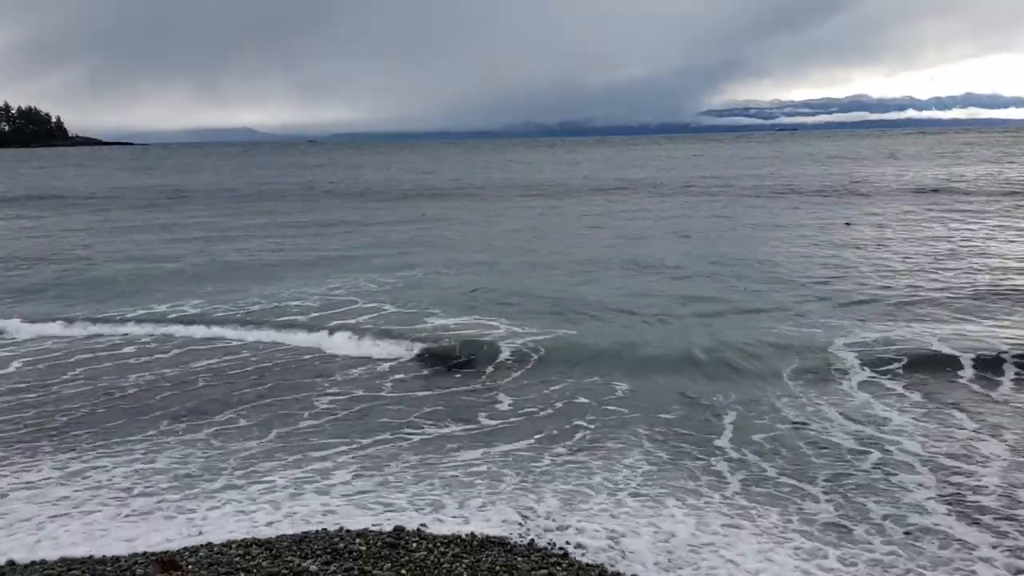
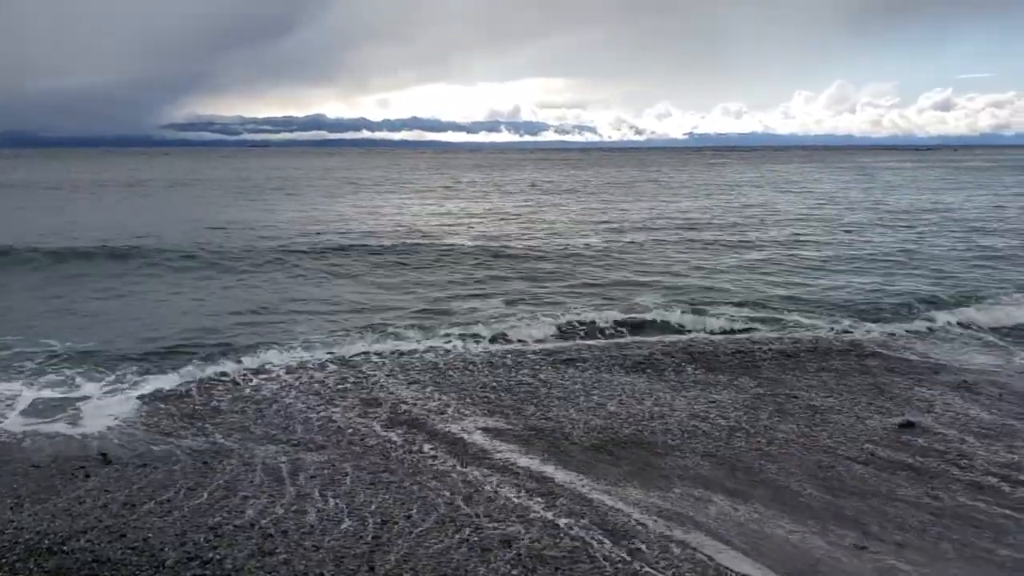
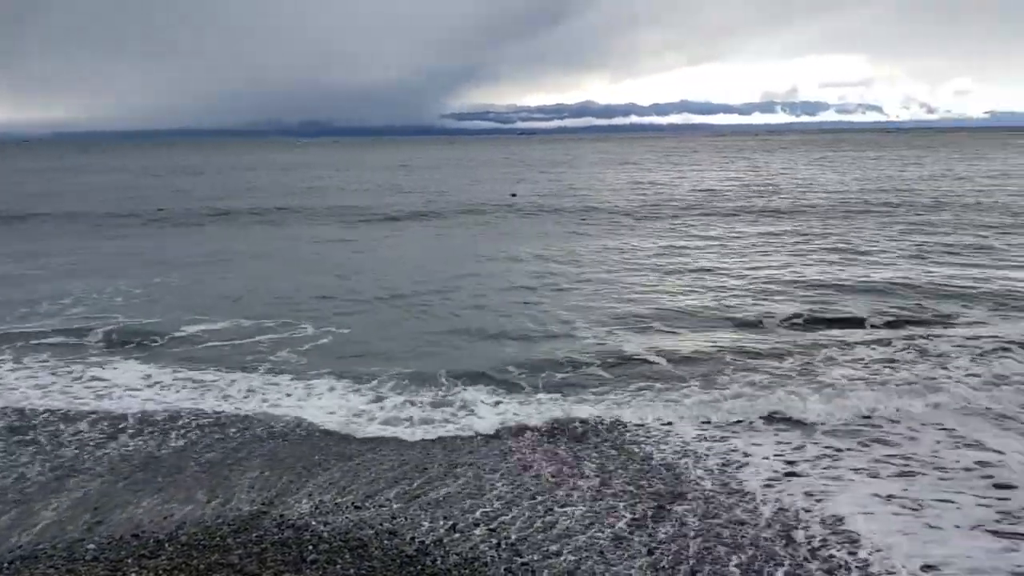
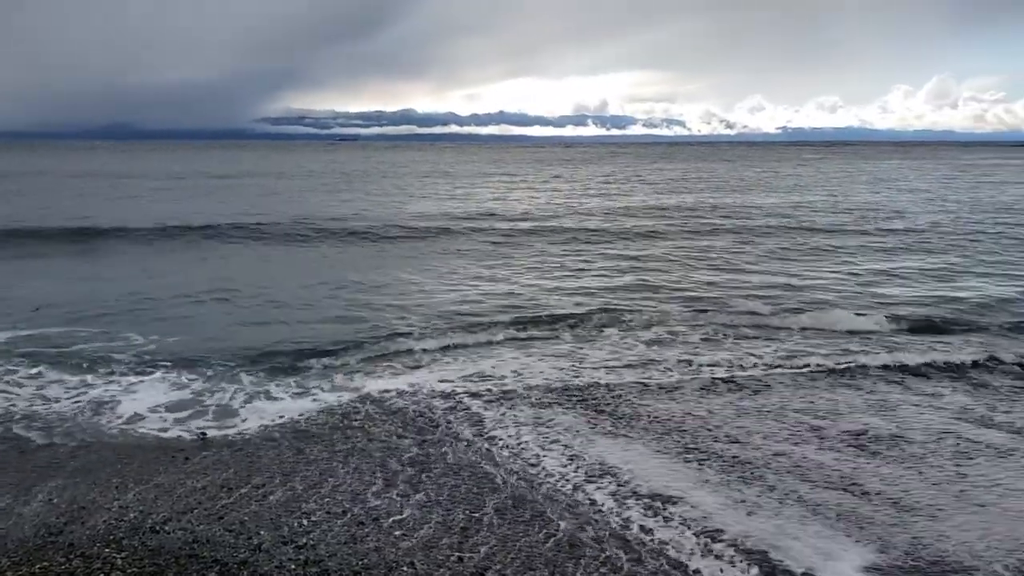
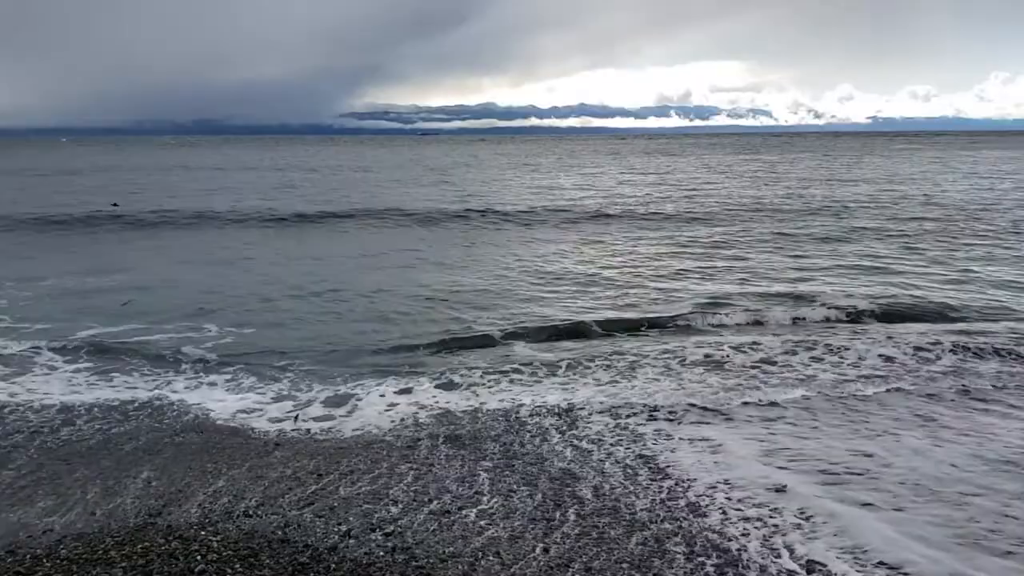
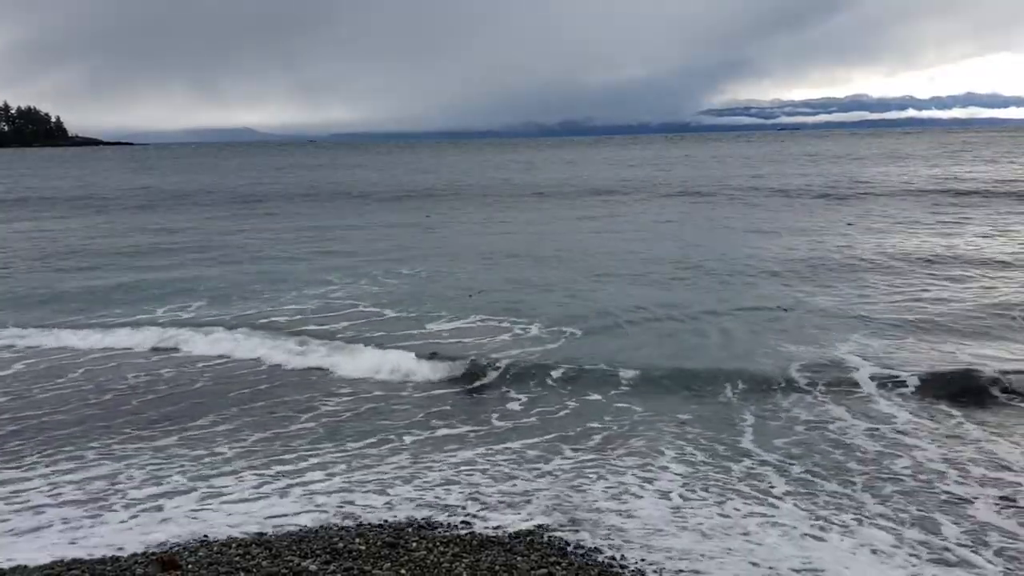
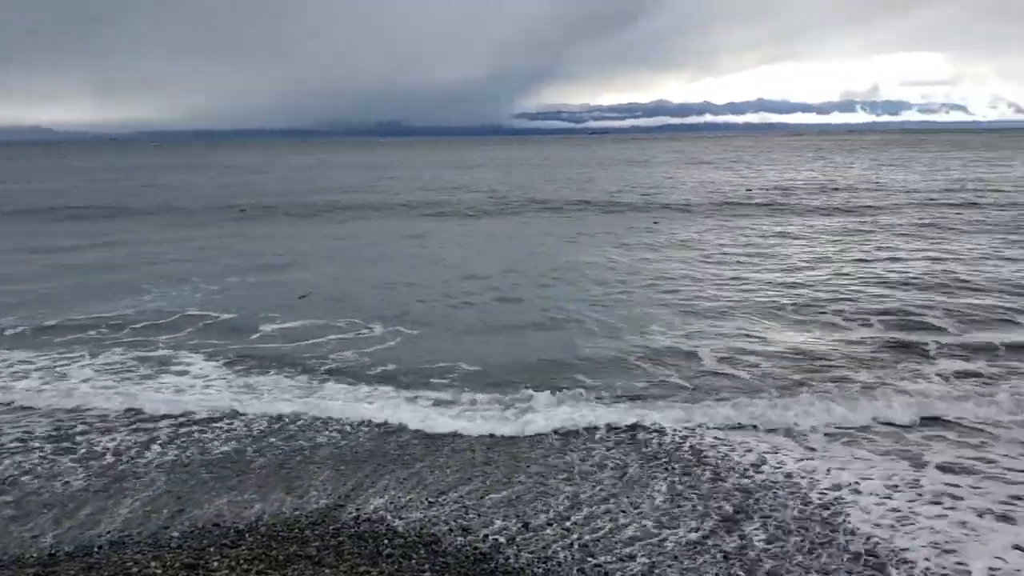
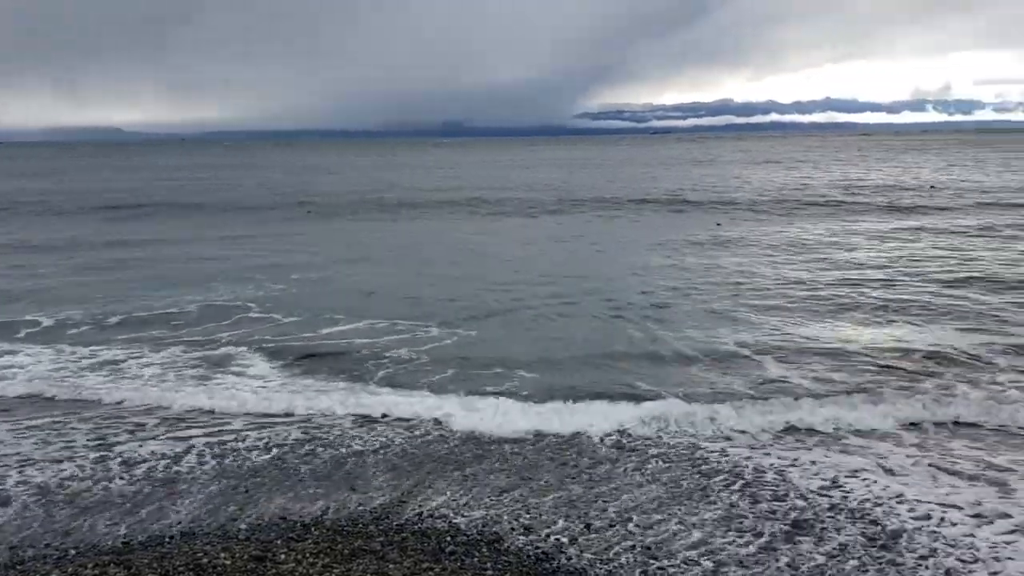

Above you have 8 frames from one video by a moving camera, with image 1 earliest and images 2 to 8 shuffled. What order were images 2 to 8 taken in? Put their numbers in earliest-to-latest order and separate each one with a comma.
6, 8, 7, 3, 5, 4, 2
